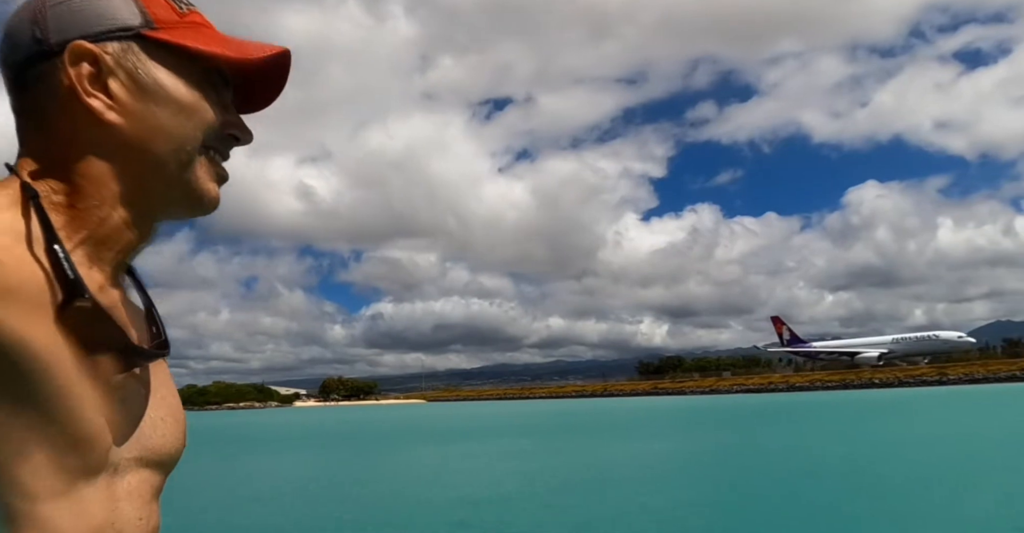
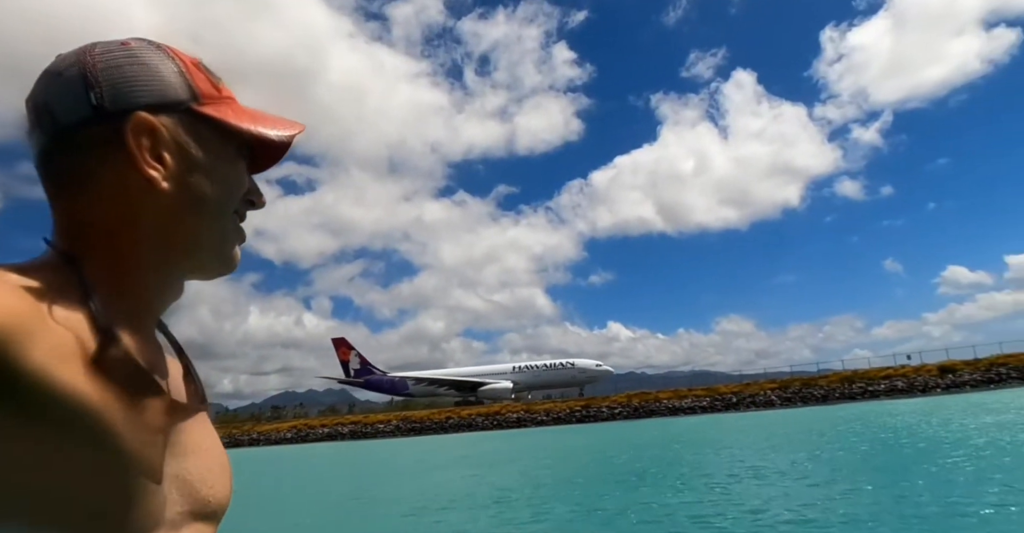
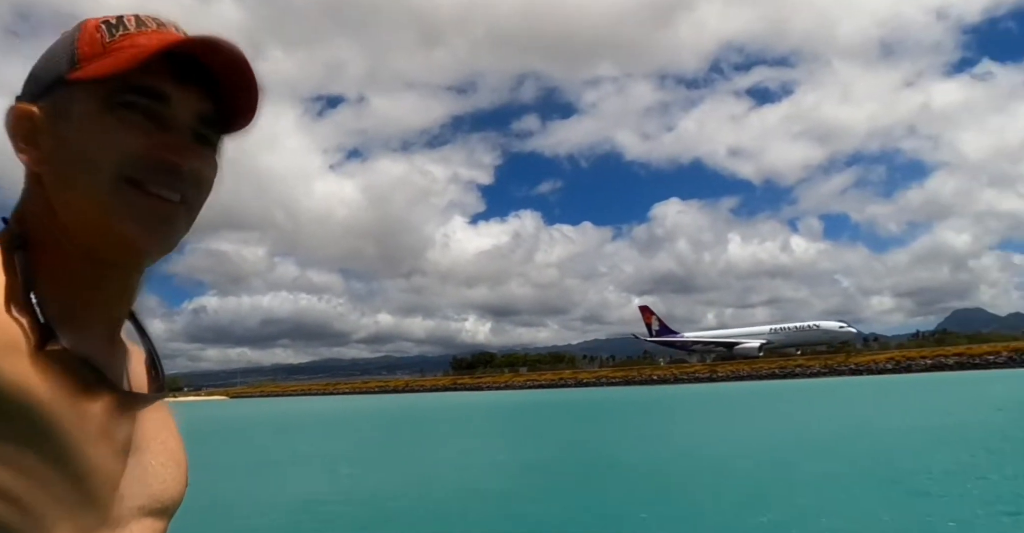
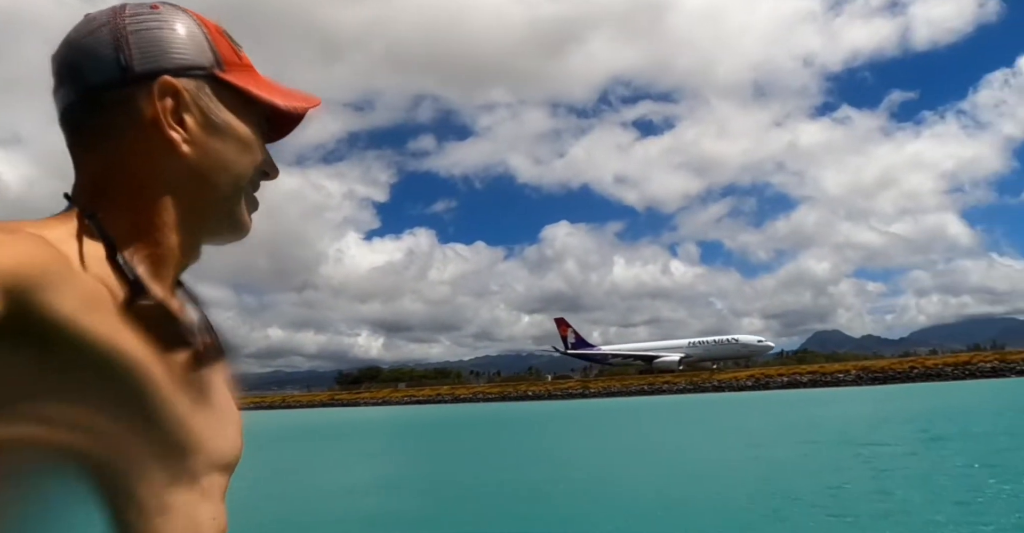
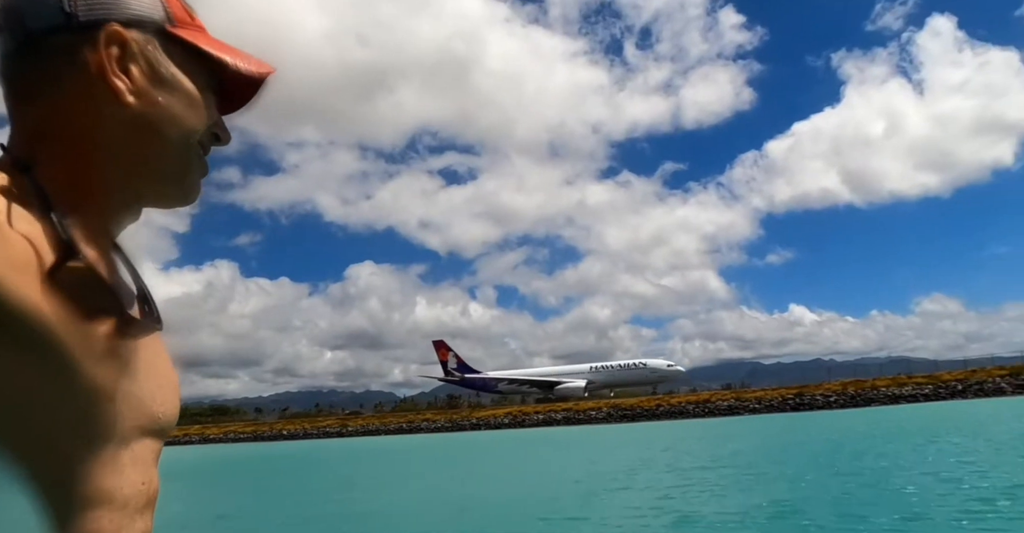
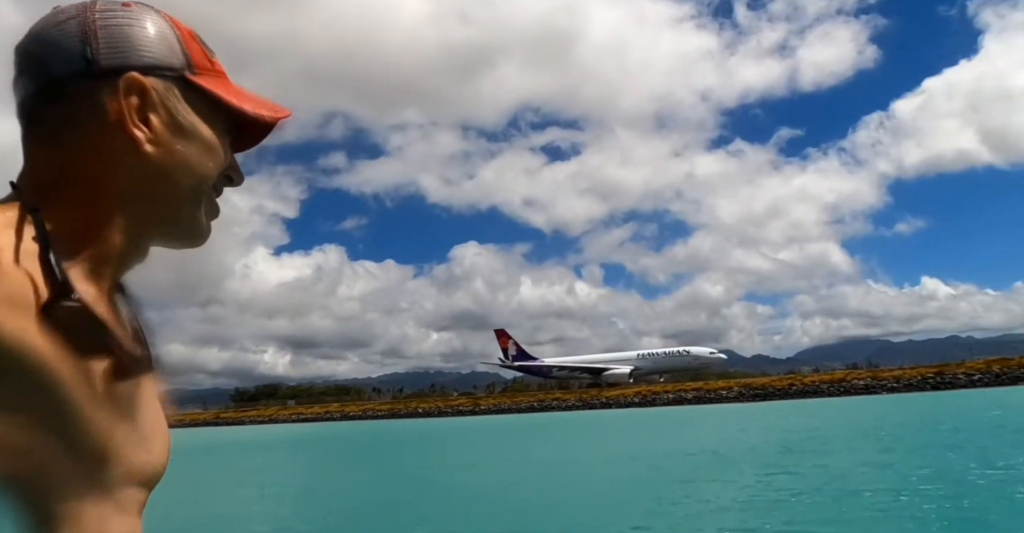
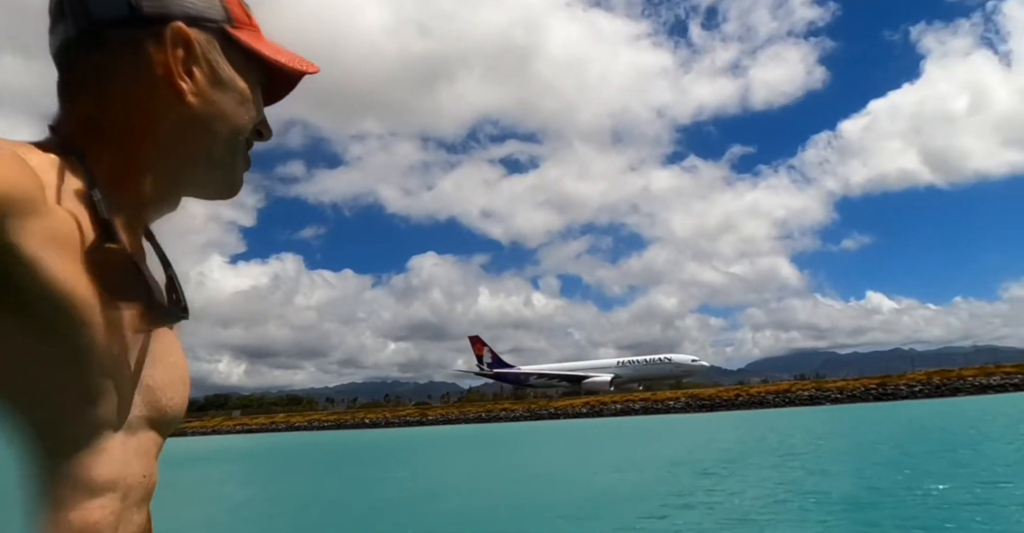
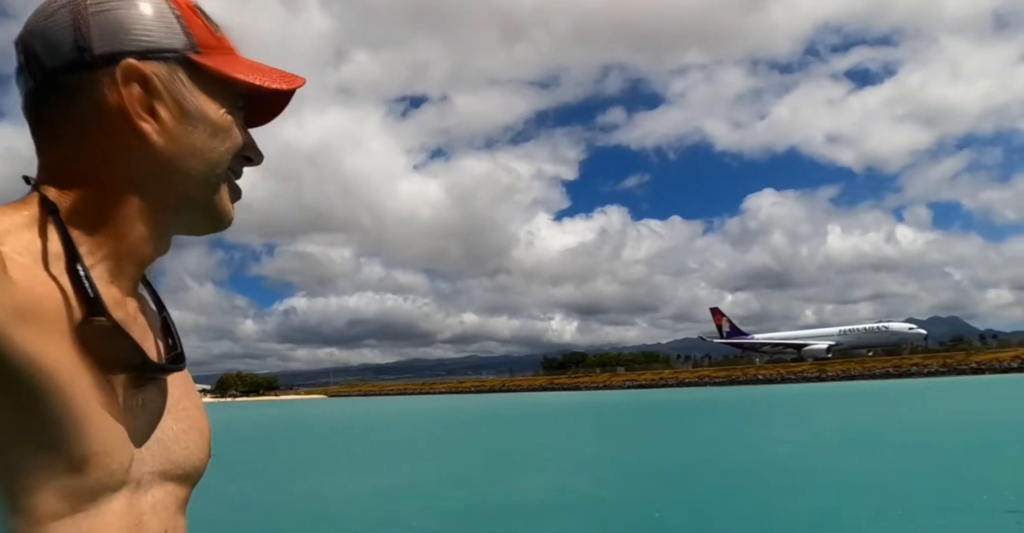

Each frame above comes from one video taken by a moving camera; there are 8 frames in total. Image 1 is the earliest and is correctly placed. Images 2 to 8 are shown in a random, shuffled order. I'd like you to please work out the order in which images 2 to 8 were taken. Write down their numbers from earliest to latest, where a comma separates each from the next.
8, 3, 4, 6, 7, 5, 2
